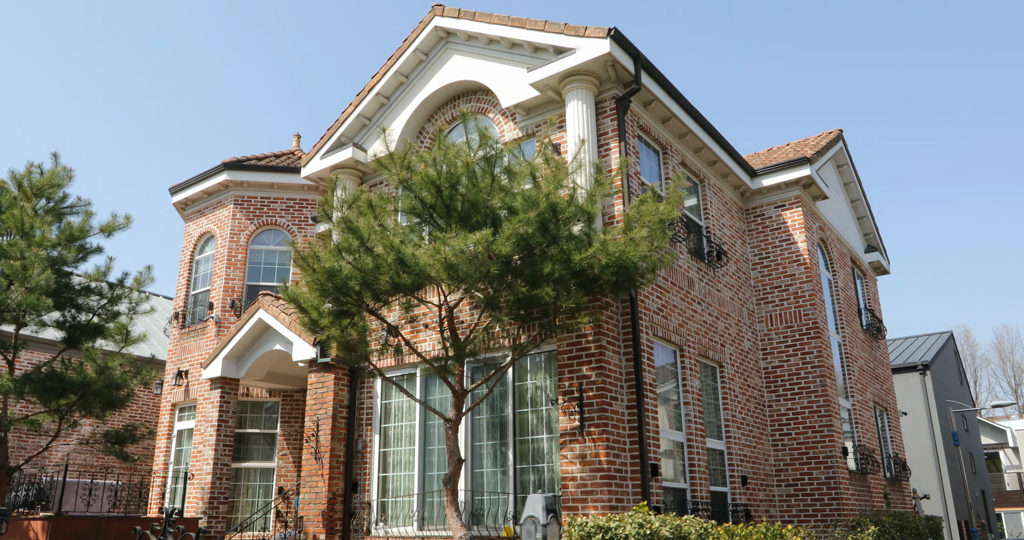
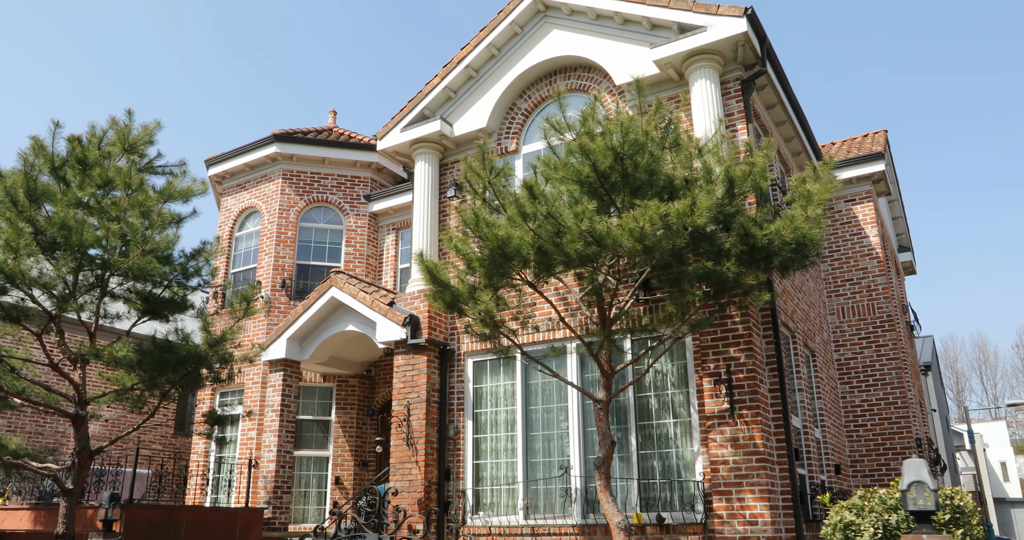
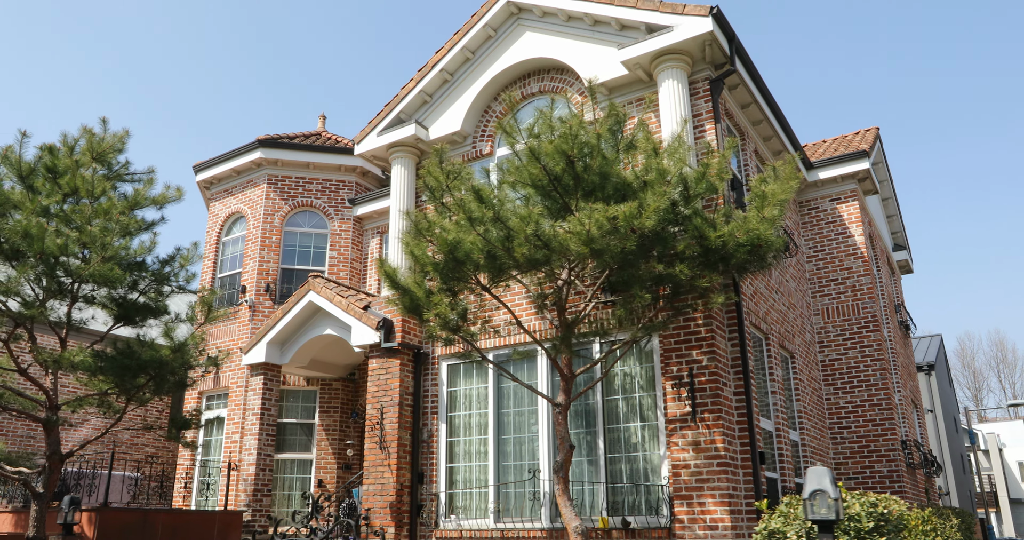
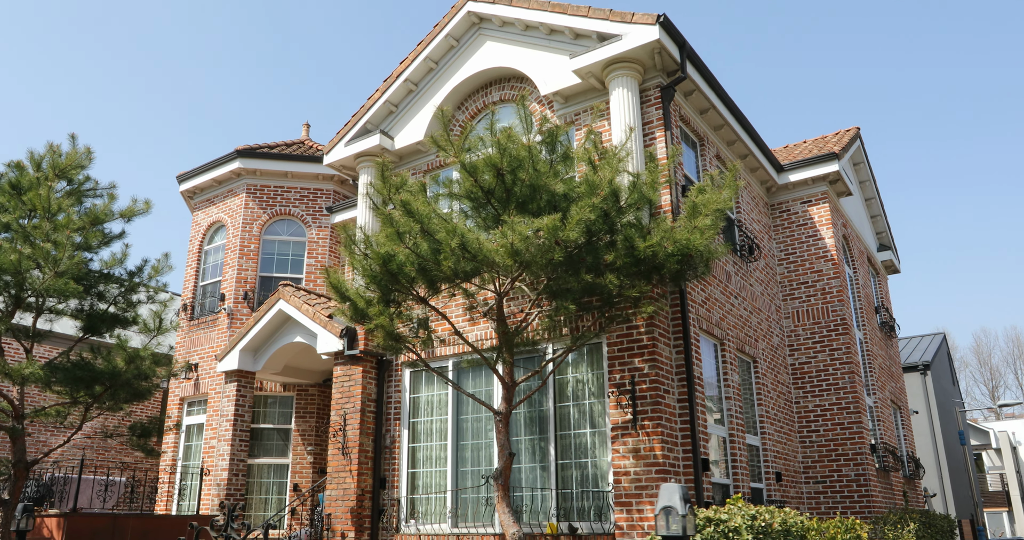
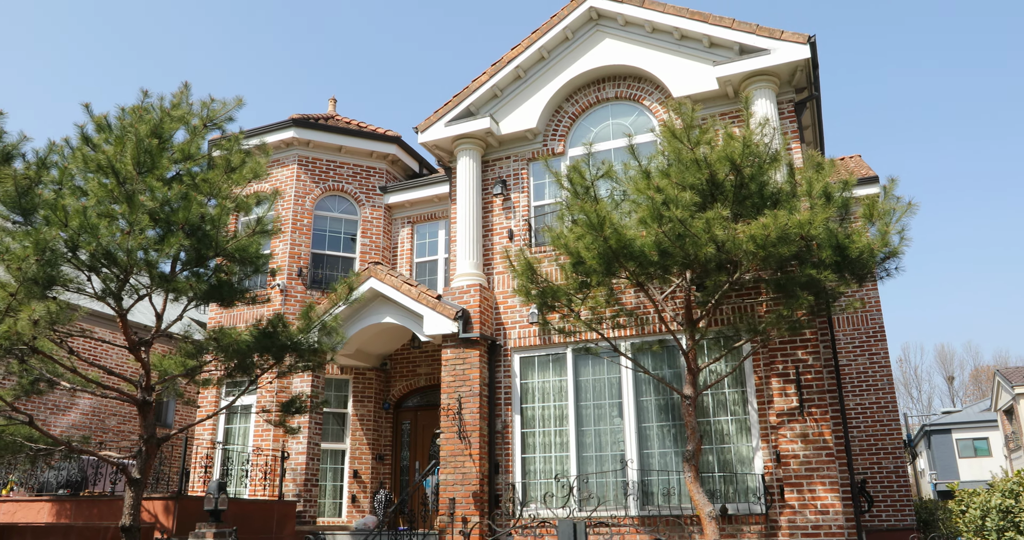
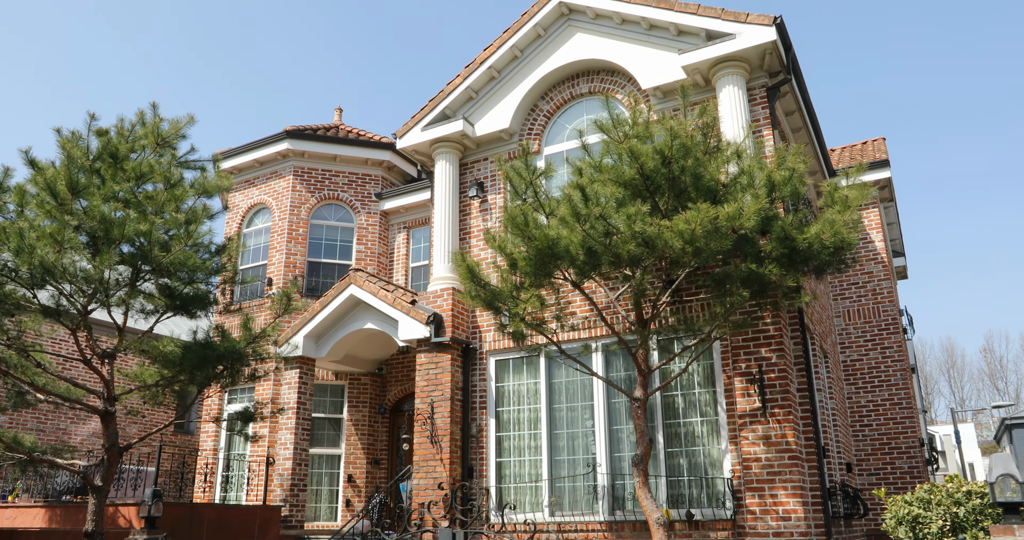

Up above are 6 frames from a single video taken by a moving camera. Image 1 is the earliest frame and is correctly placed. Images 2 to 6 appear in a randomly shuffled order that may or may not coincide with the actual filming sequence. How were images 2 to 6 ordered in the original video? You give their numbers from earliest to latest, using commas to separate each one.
4, 3, 2, 6, 5
